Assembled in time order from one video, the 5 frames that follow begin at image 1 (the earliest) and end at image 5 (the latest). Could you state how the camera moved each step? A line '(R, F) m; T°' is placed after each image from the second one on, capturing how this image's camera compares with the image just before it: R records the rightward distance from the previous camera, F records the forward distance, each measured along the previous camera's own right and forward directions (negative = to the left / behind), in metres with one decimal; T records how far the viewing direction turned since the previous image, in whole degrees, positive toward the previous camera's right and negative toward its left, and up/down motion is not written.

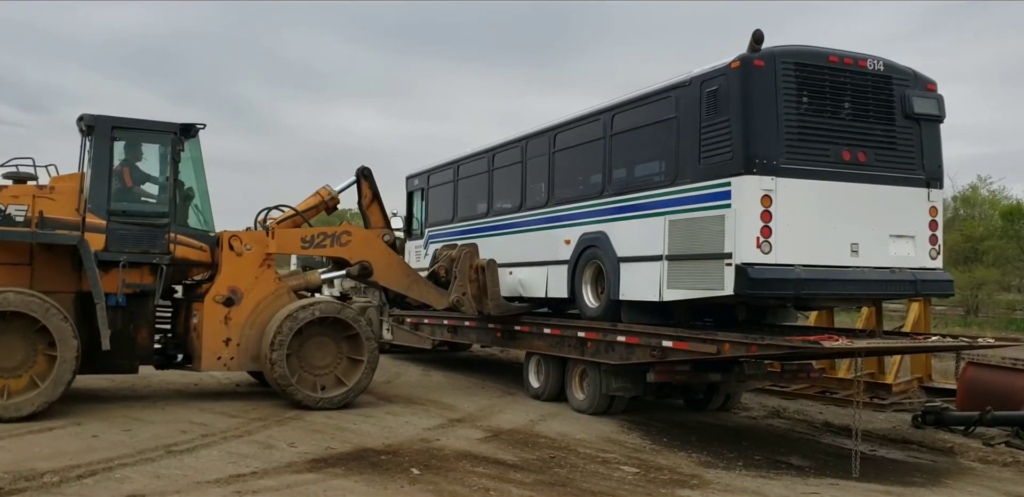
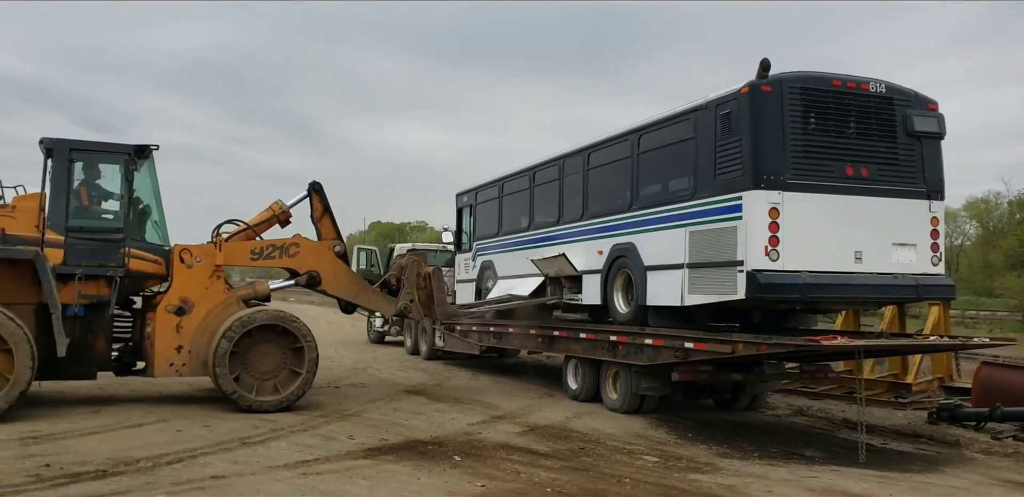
(+0.9, -2.5) m; -4°
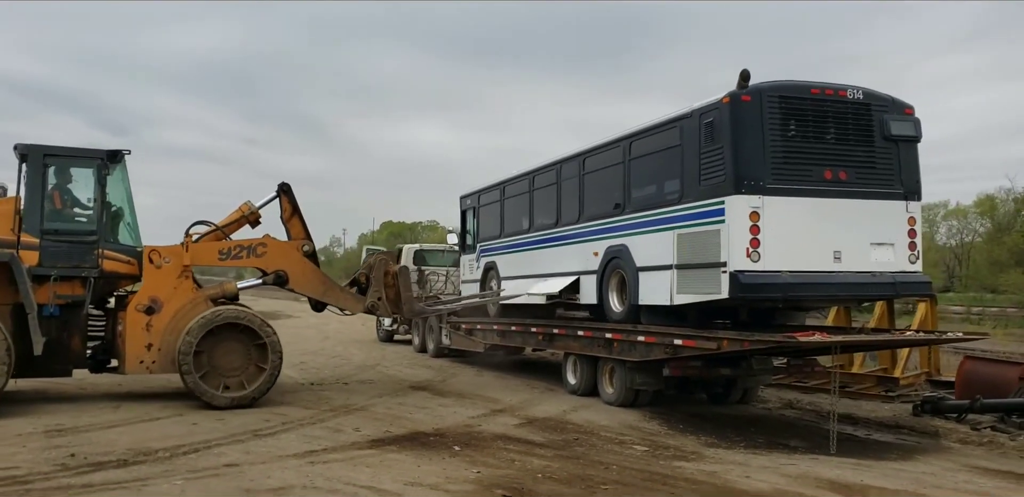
(+0.5, -1.3) m; -1°
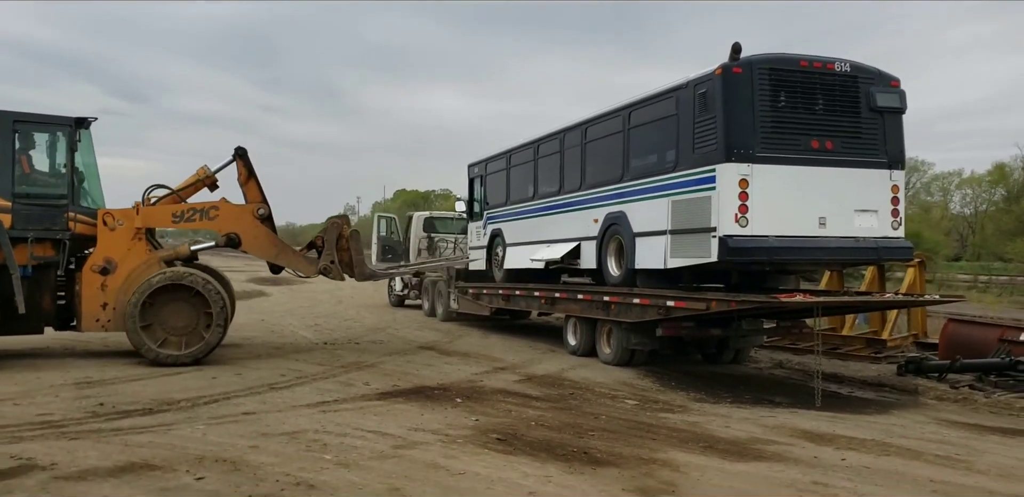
(+0.5, -1.3) m; -1°
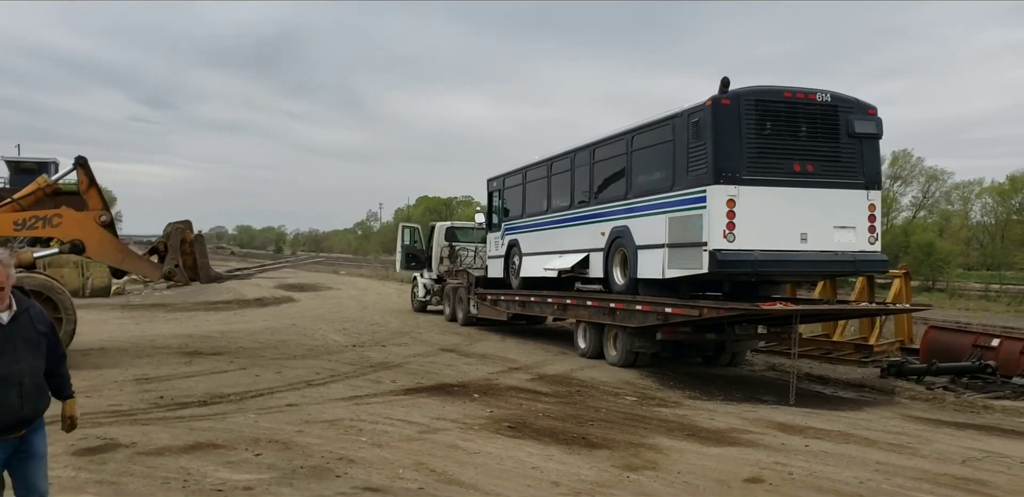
(+0.3, -3.0) m; -2°
